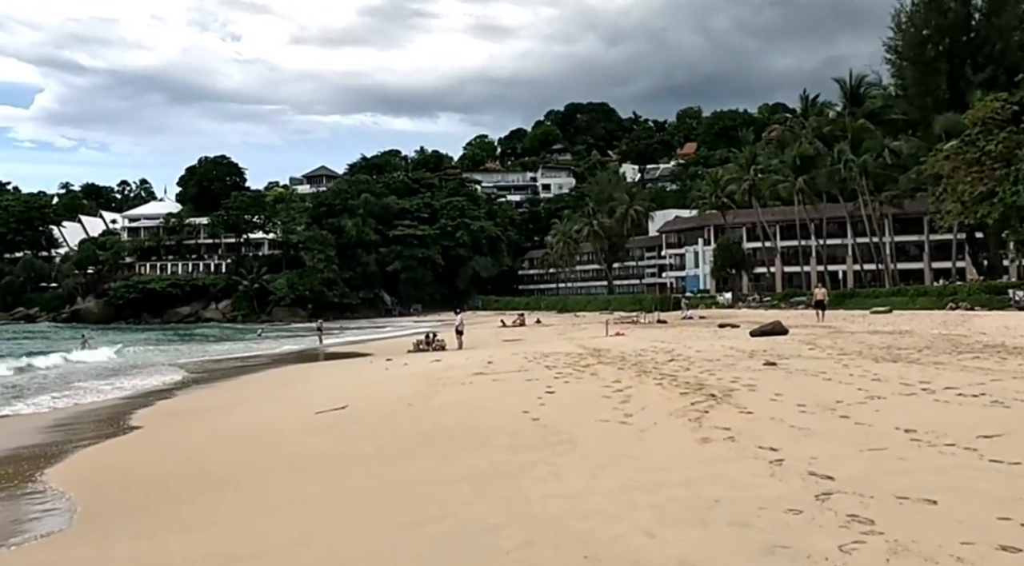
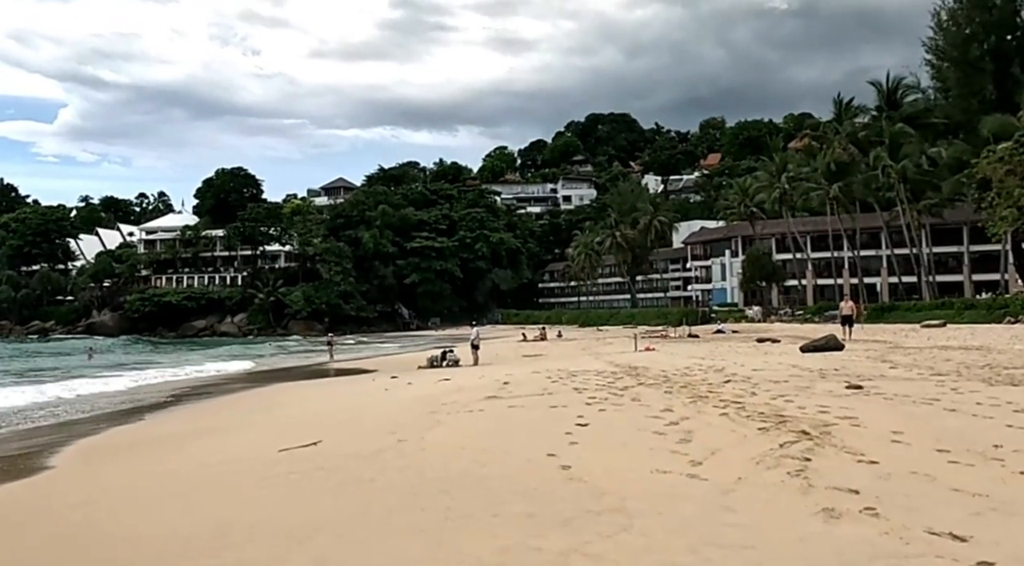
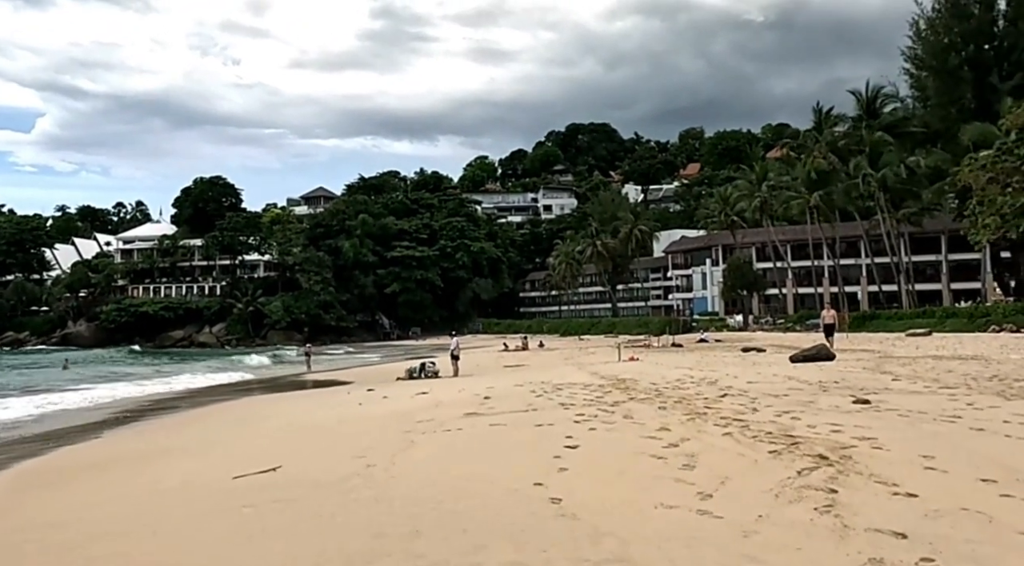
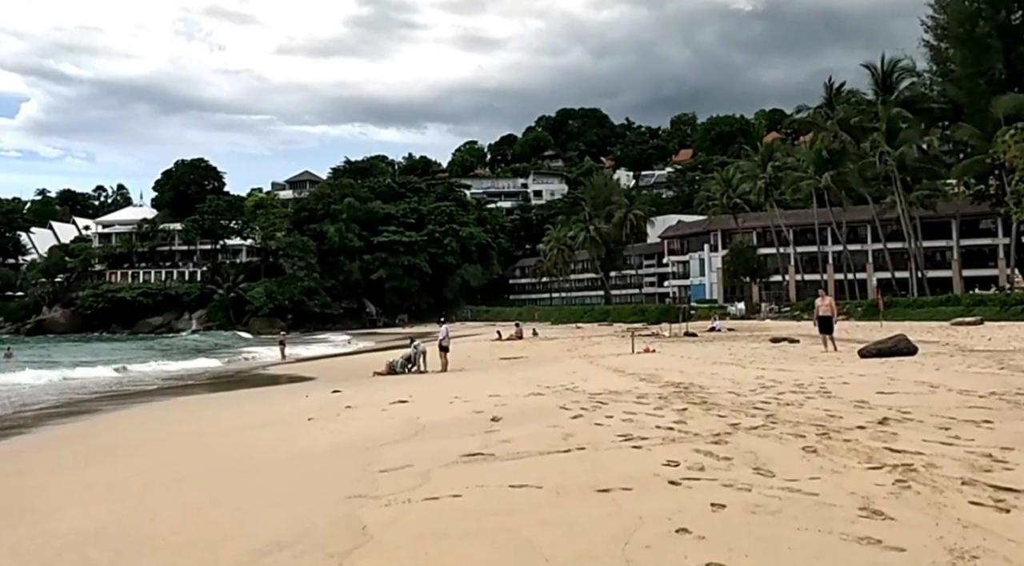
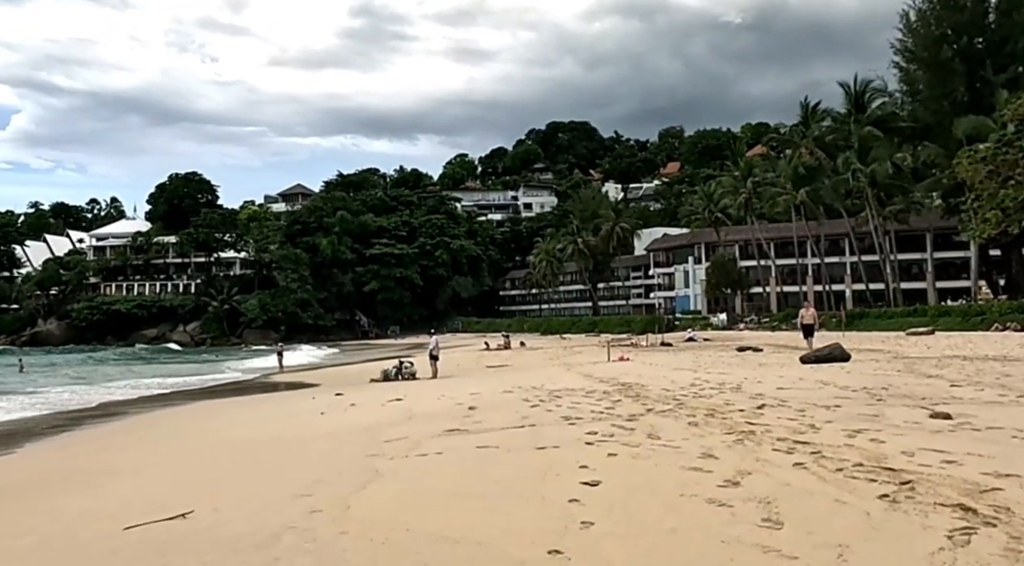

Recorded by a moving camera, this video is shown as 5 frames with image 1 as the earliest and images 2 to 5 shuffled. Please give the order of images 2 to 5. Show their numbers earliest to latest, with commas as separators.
2, 3, 5, 4
